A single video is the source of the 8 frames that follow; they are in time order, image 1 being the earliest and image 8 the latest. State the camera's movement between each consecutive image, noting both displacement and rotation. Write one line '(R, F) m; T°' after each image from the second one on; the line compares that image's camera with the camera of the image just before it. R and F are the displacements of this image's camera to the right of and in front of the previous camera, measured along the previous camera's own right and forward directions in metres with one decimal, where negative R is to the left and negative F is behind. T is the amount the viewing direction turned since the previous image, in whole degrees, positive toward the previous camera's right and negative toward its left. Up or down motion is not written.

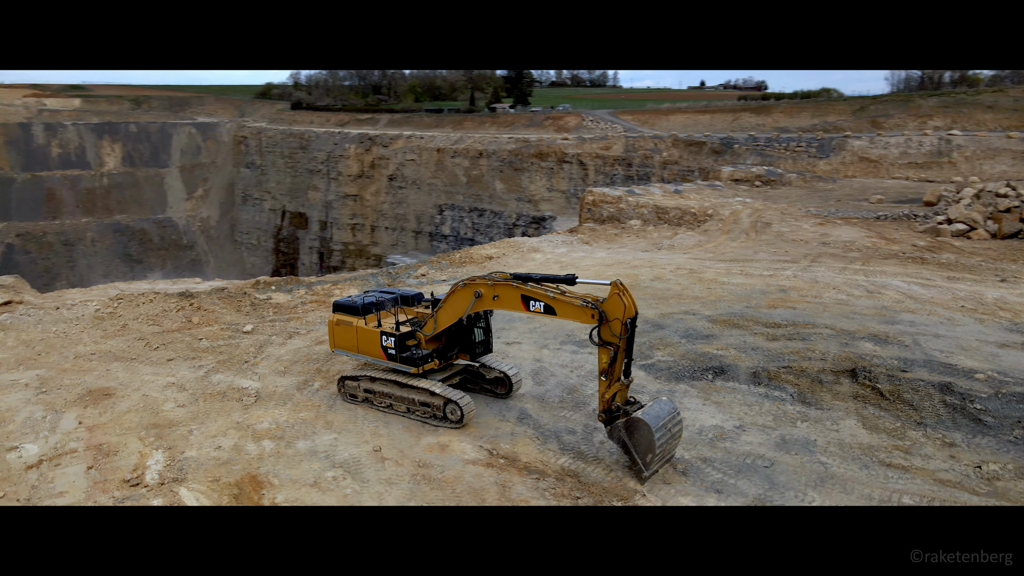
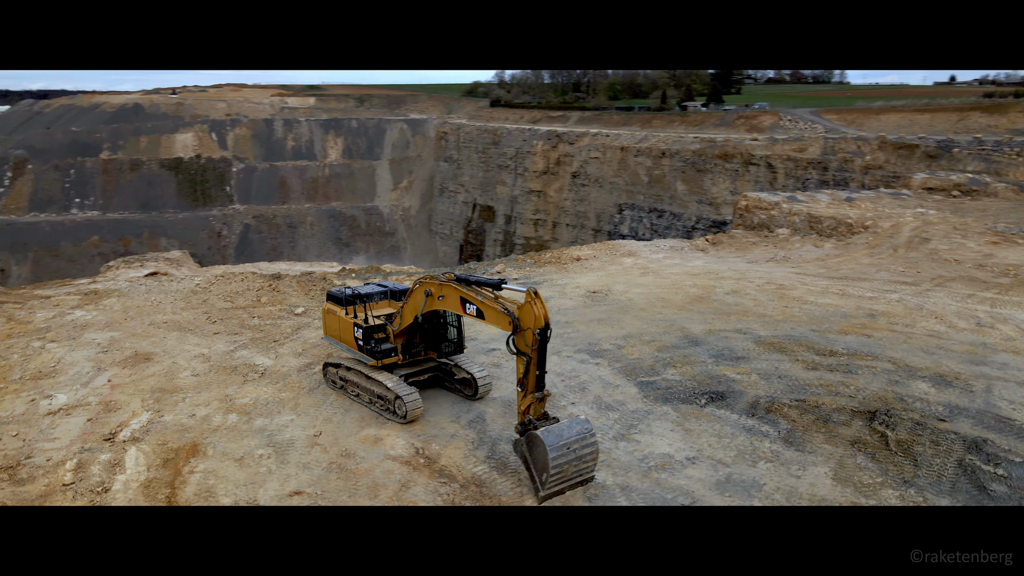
(+2.6, +0.5) m; -15°
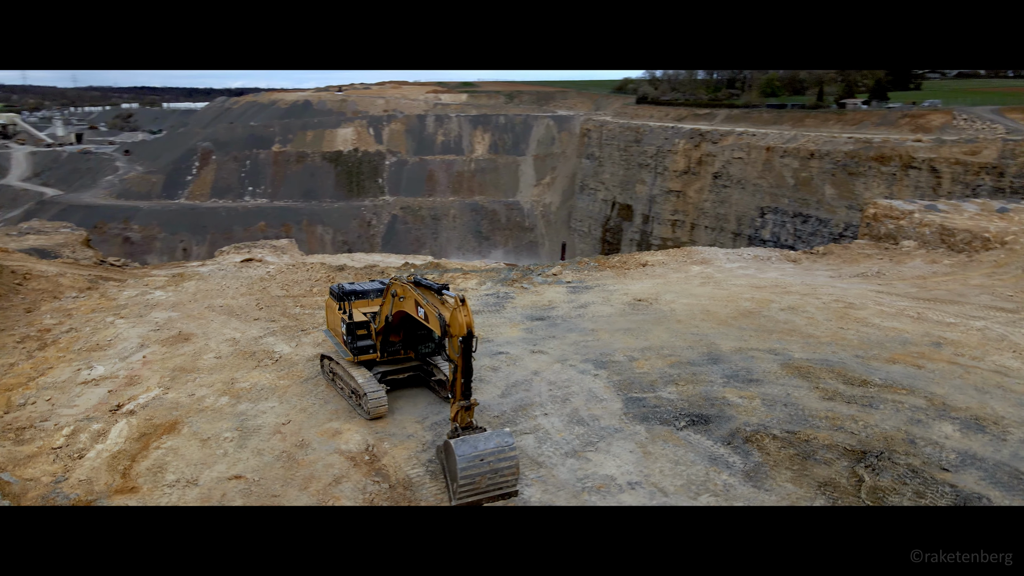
(+2.0, +0.3) m; -11°
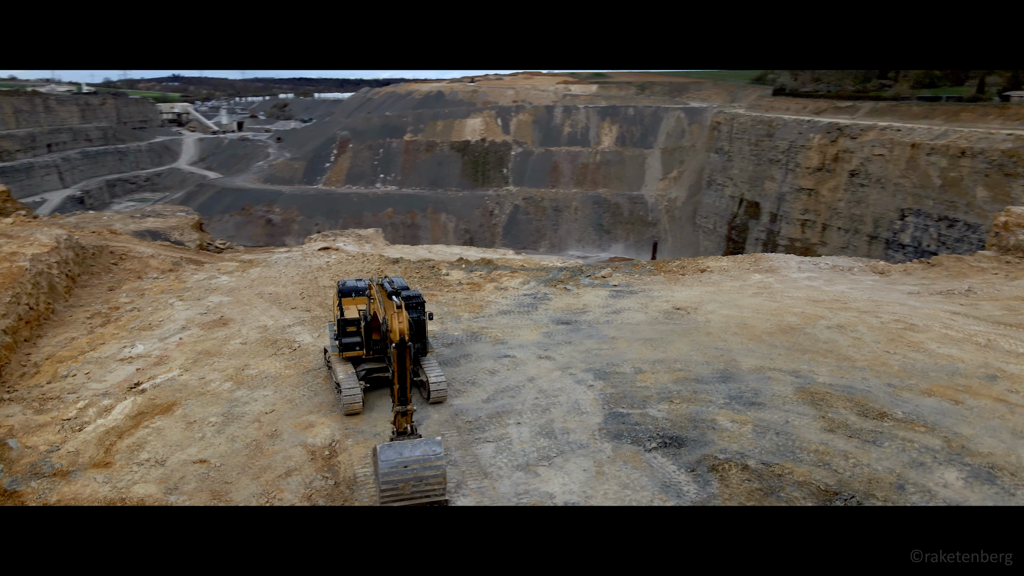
(+1.7, +0.2) m; -10°
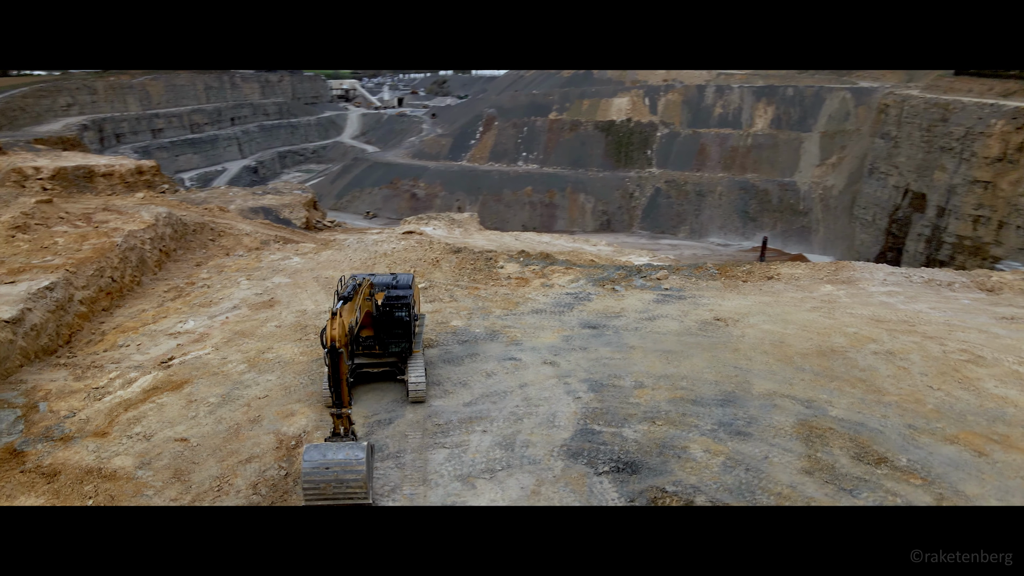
(+2.0, +0.2) m; -11°
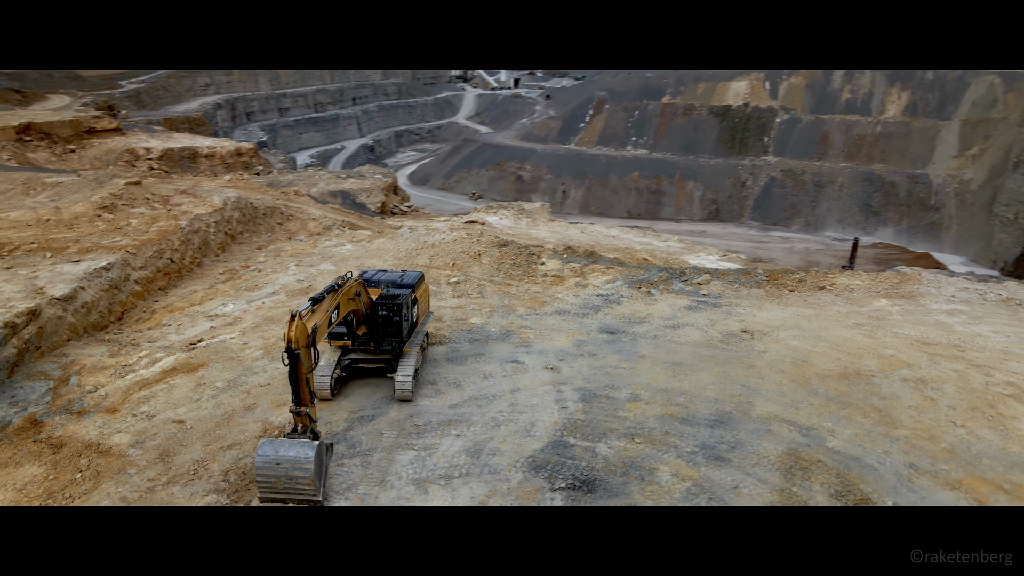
(+1.5, +0.1) m; -8°
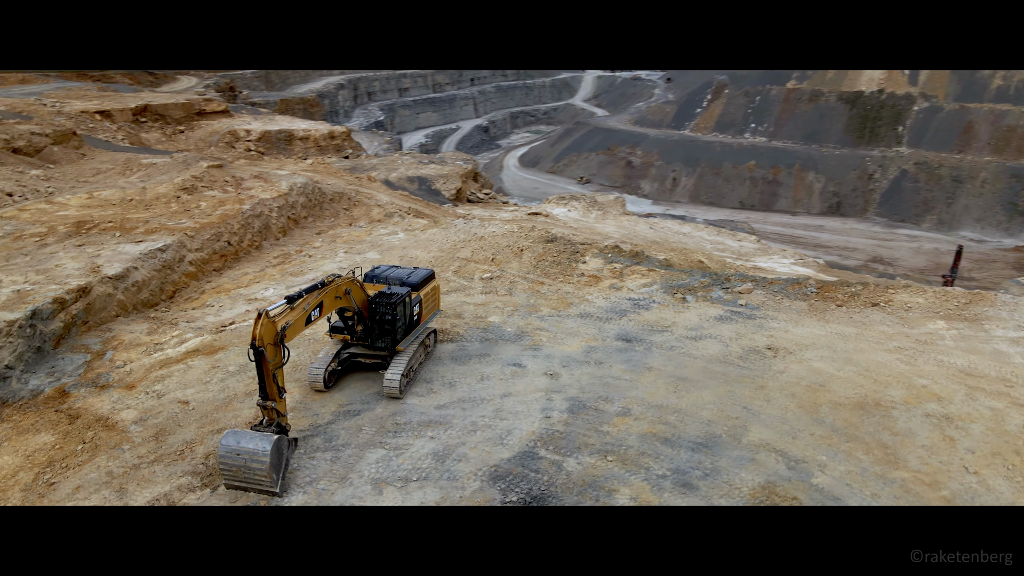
(+1.5, +0.2) m; -9°
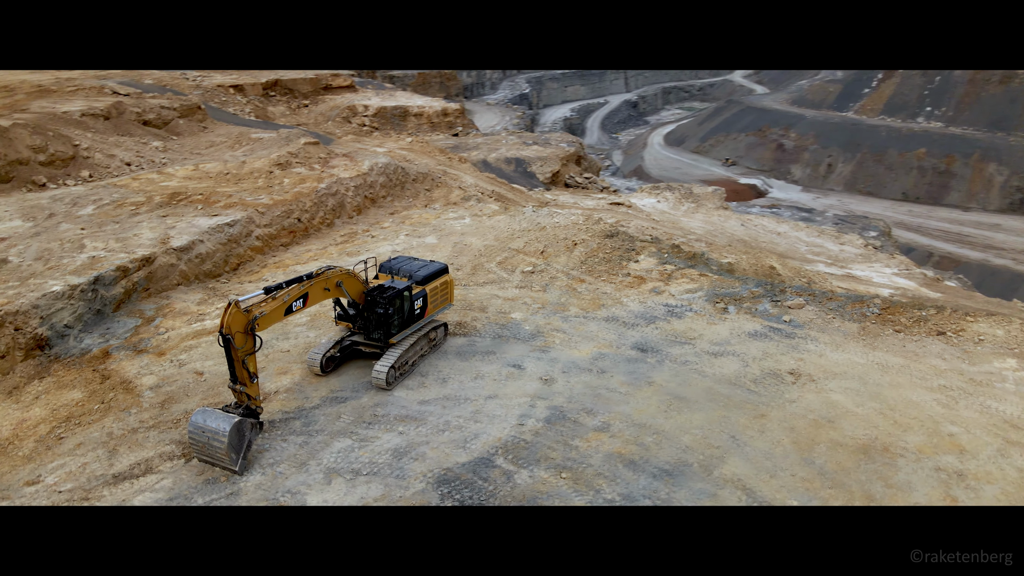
(+2.0, +0.2) m; -11°
